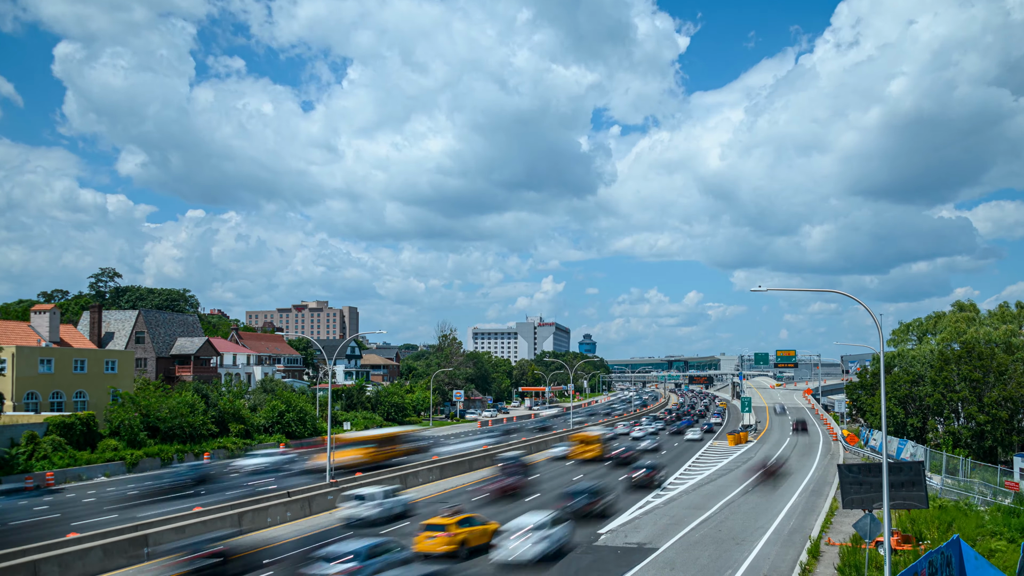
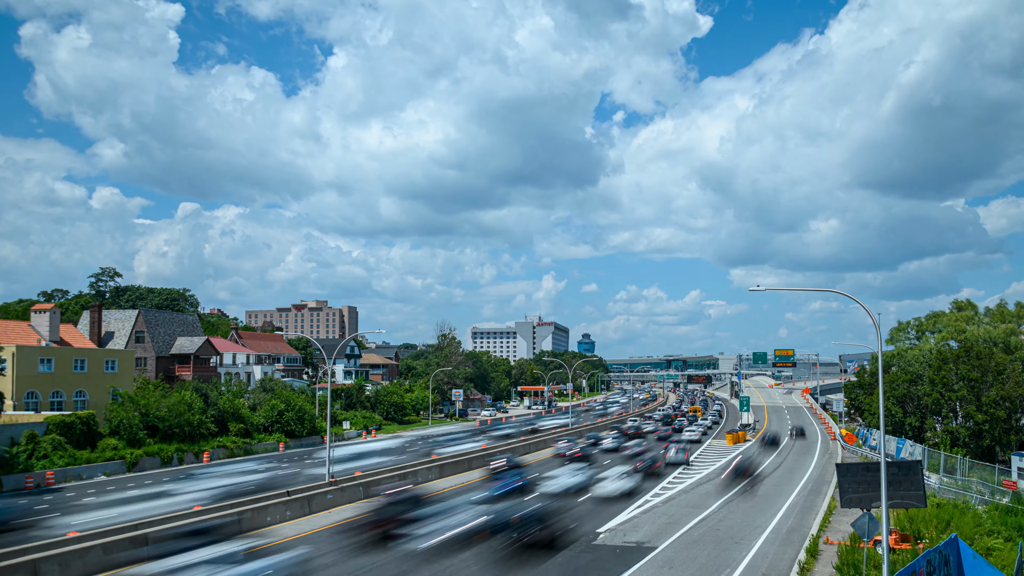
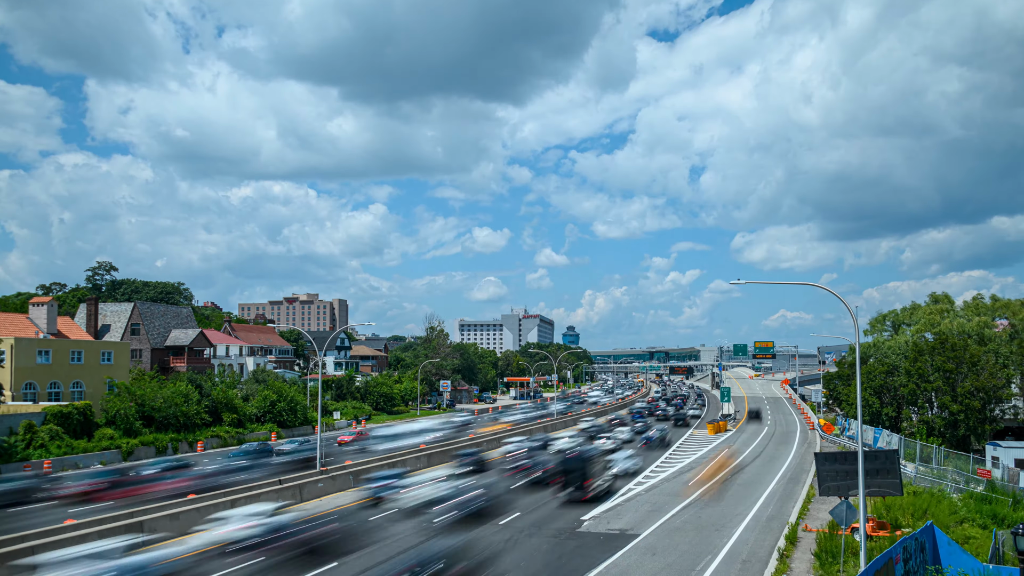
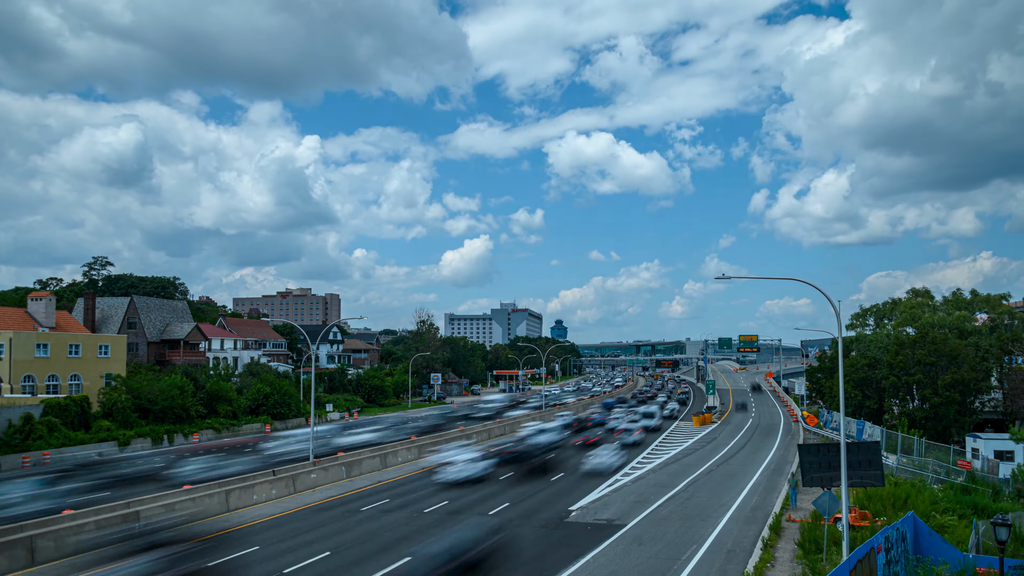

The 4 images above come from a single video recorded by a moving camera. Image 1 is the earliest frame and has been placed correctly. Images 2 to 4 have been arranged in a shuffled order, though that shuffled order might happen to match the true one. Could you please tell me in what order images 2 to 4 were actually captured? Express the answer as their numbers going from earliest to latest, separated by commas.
2, 3, 4
